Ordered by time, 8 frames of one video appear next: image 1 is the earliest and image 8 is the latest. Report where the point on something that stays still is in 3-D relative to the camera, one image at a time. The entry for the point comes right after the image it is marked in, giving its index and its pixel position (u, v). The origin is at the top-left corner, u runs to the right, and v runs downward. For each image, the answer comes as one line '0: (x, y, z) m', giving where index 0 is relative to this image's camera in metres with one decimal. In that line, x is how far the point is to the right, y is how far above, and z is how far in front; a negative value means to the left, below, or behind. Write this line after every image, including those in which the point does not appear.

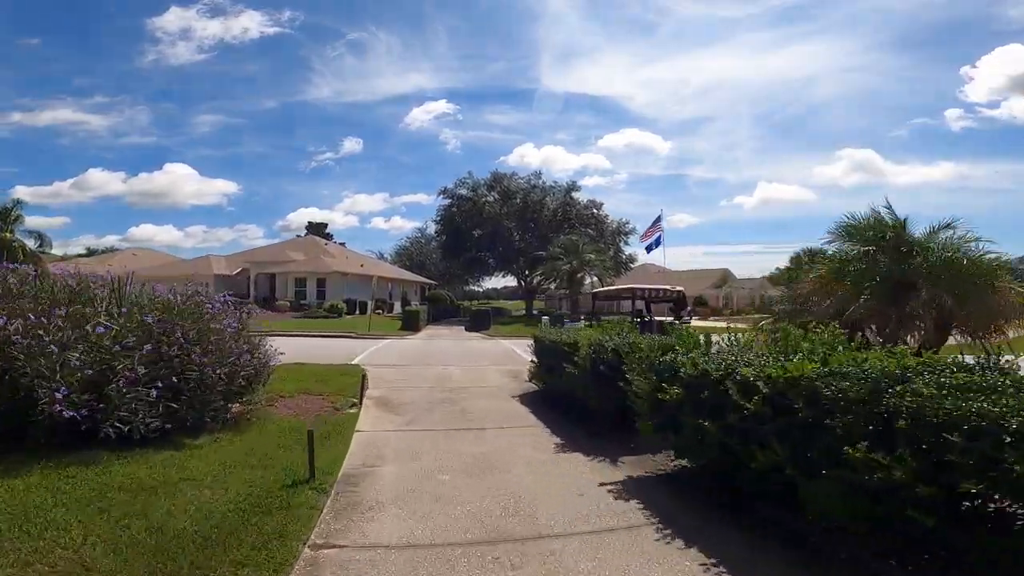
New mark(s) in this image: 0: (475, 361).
0: (-0.9, -2.1, +19.2) m
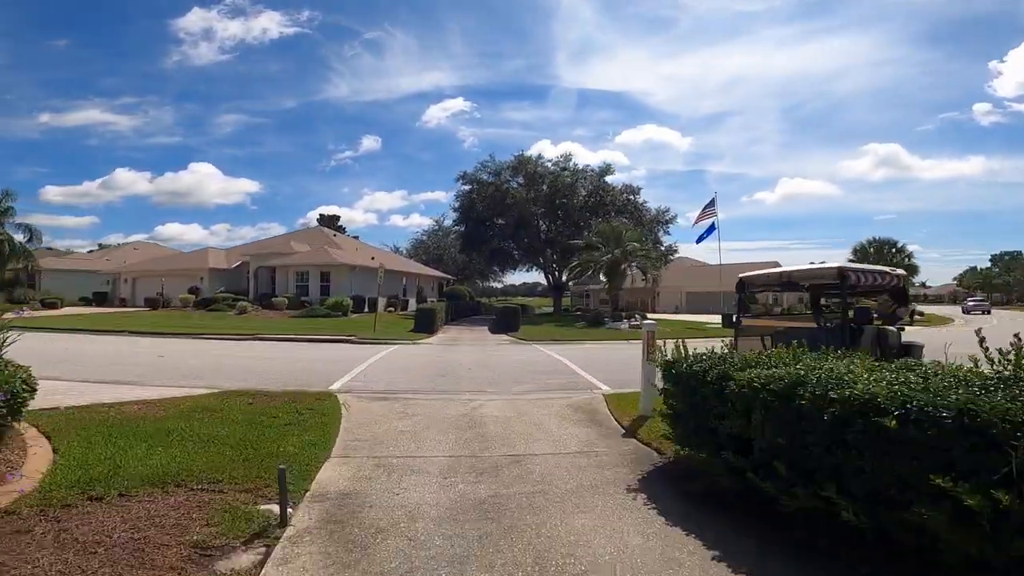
0: (+0.2, -1.8, +13.1) m
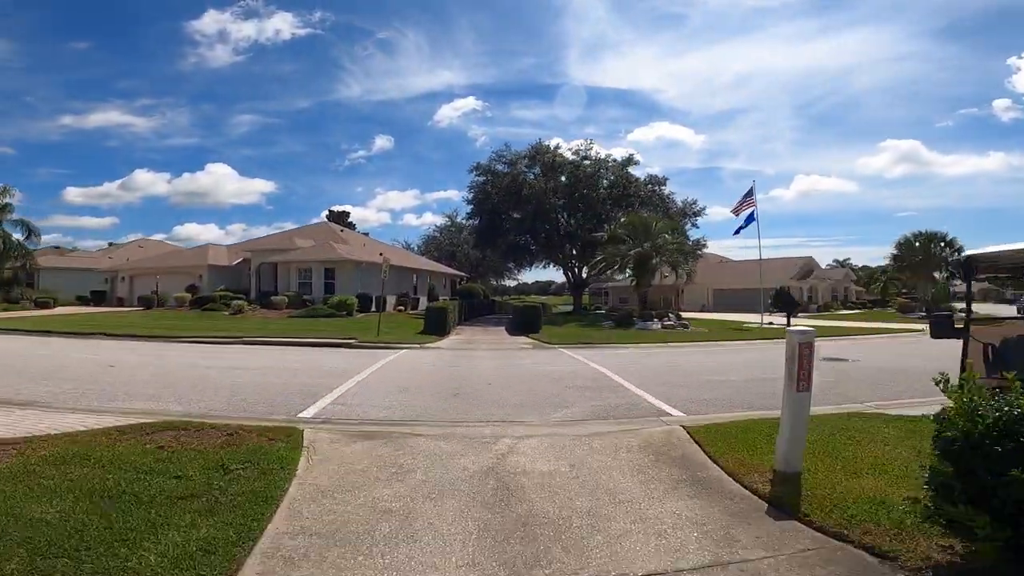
0: (+0.7, -1.7, +9.9) m
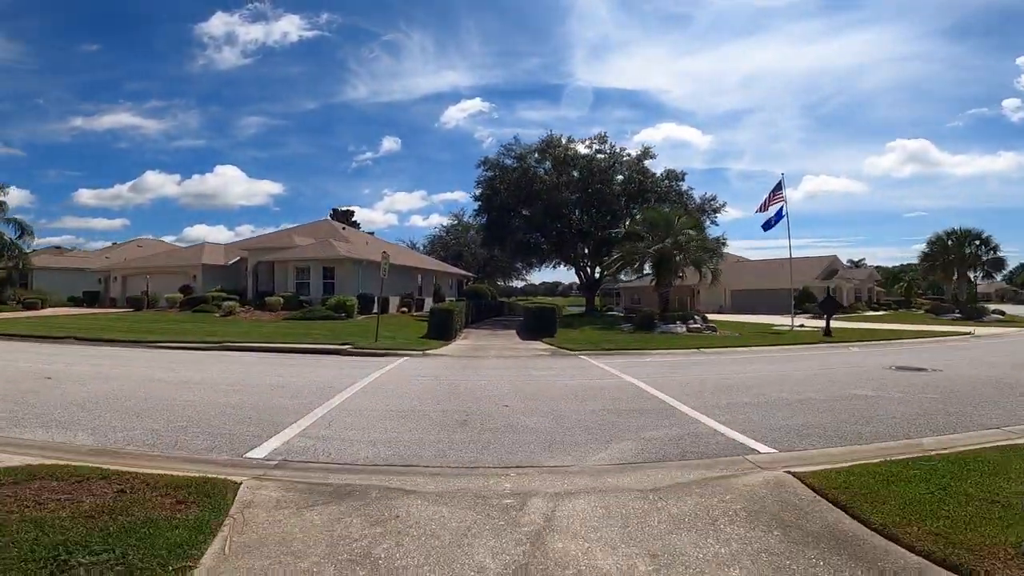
0: (+0.9, -1.6, +7.5) m
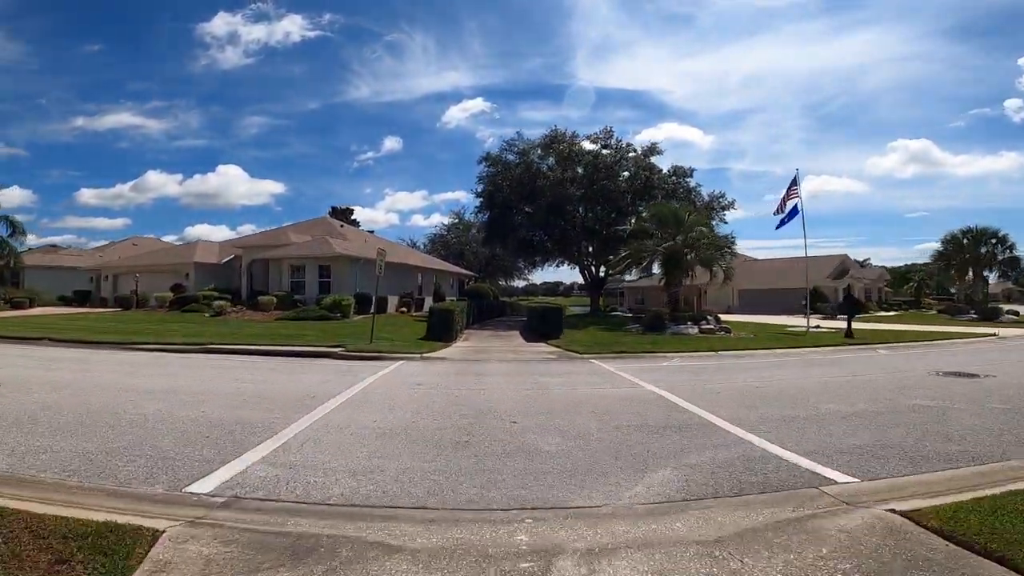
0: (+1.0, -1.5, +6.2) m
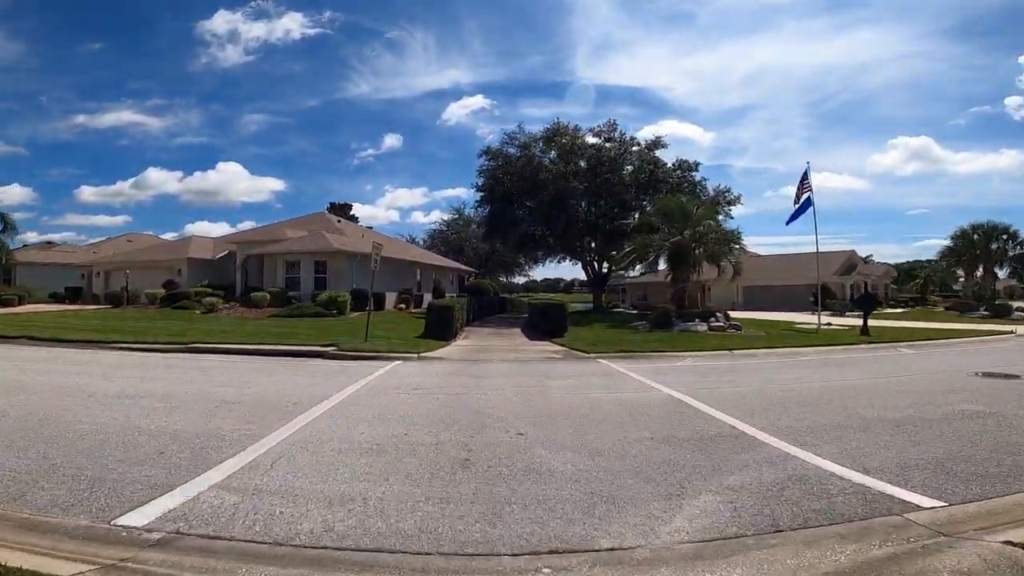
0: (+1.1, -1.5, +5.2) m
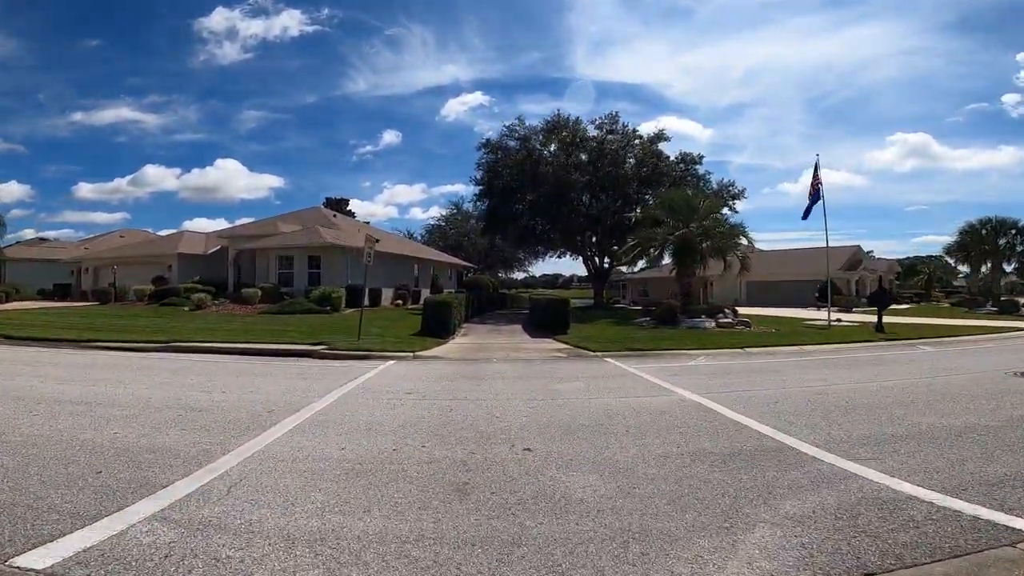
0: (+1.2, -1.4, +4.3) m
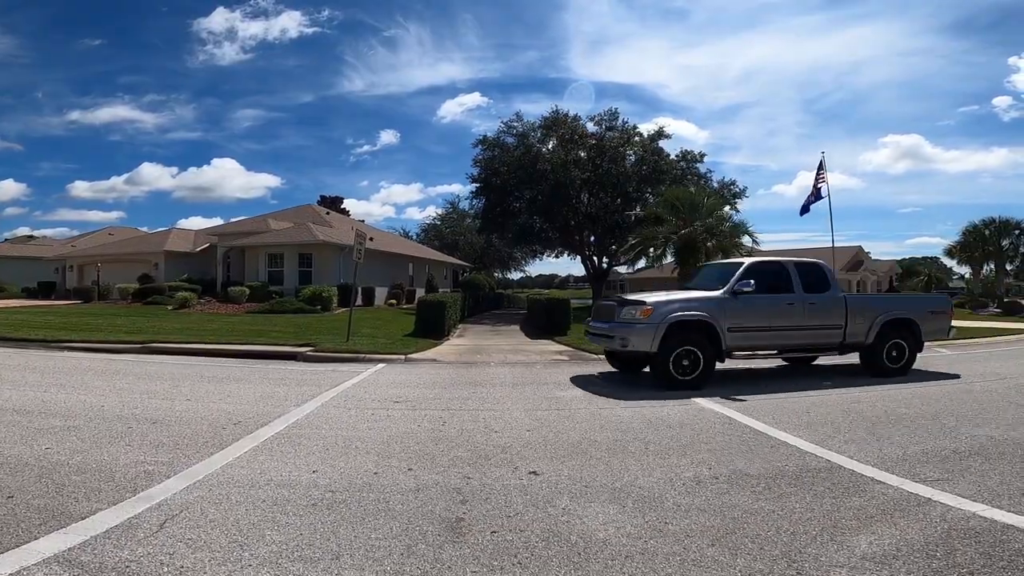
0: (+1.2, -1.4, +3.4) m
